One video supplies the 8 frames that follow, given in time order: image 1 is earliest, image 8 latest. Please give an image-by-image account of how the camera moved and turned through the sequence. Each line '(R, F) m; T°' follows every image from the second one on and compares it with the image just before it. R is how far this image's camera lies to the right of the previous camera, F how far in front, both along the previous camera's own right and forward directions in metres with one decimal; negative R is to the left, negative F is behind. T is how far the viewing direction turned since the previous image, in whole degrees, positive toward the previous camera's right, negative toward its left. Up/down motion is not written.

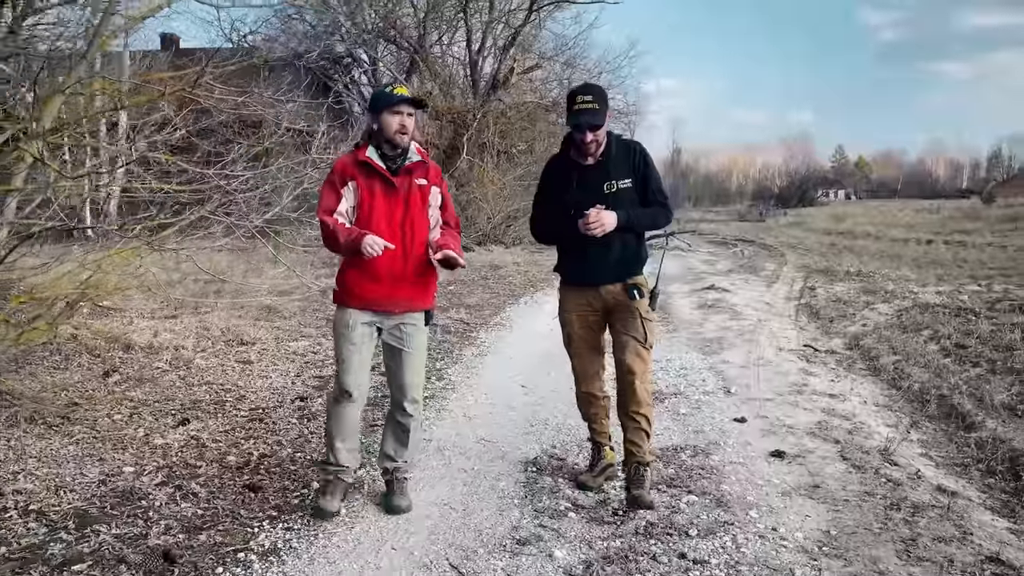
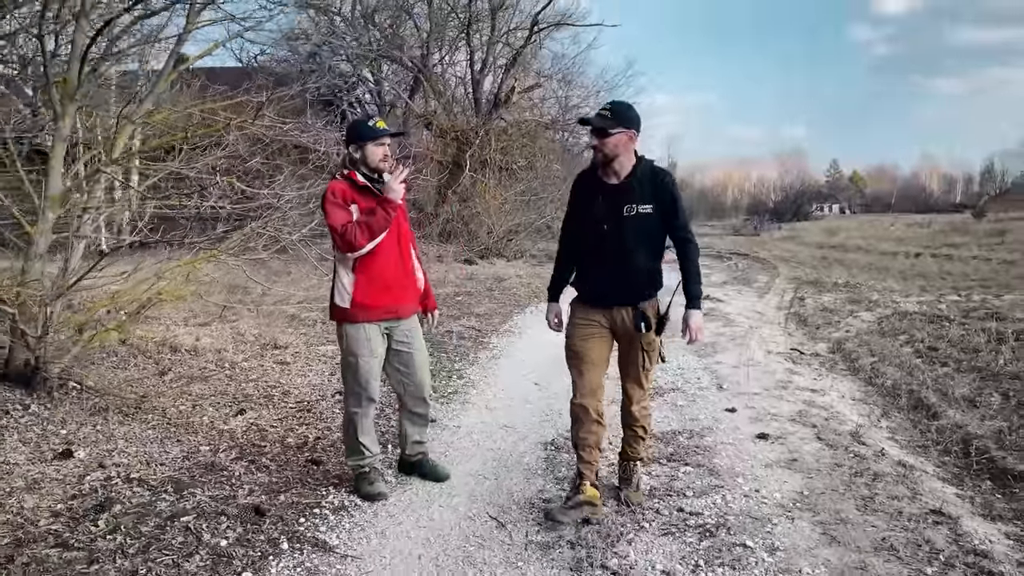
(-0.1, -0.6) m; 0°
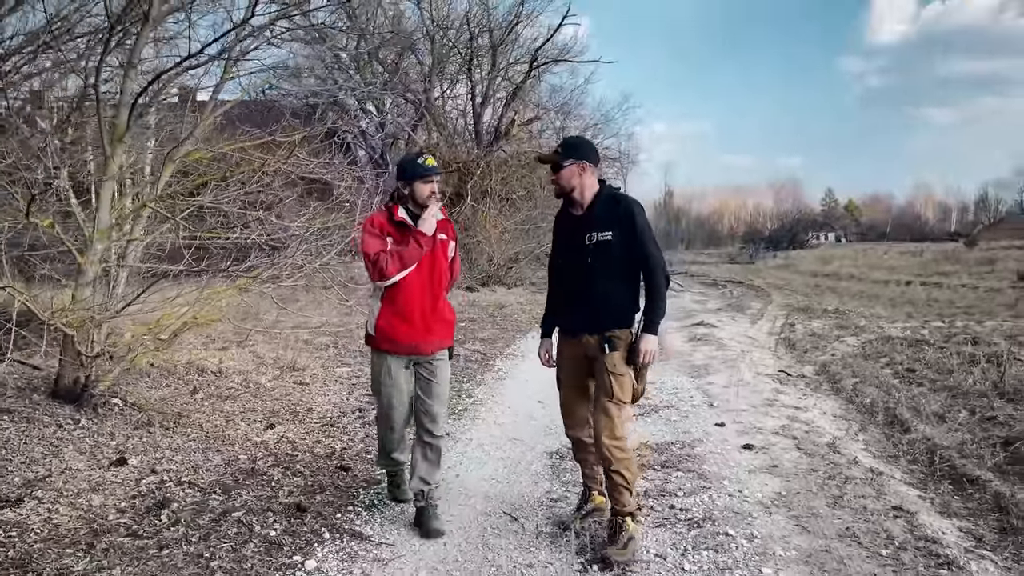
(-0.1, -0.5) m; 0°
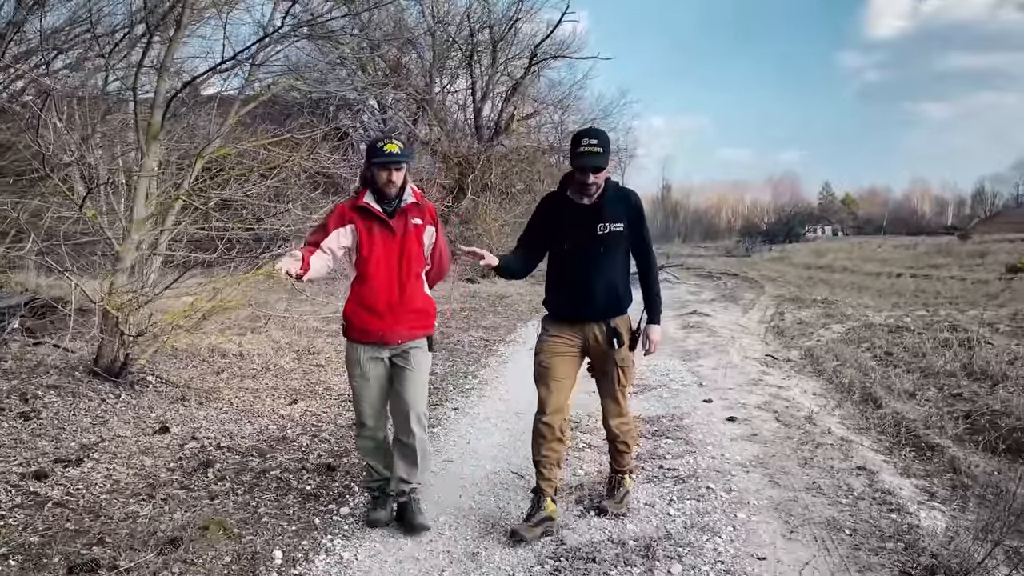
(-0.1, -0.5) m; 0°
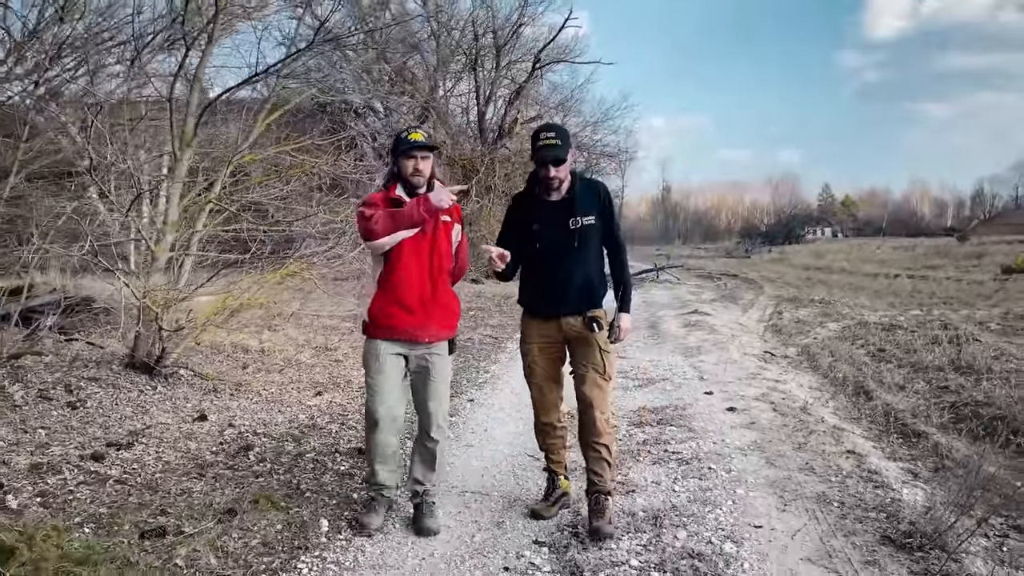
(-0.1, -0.4) m; 0°
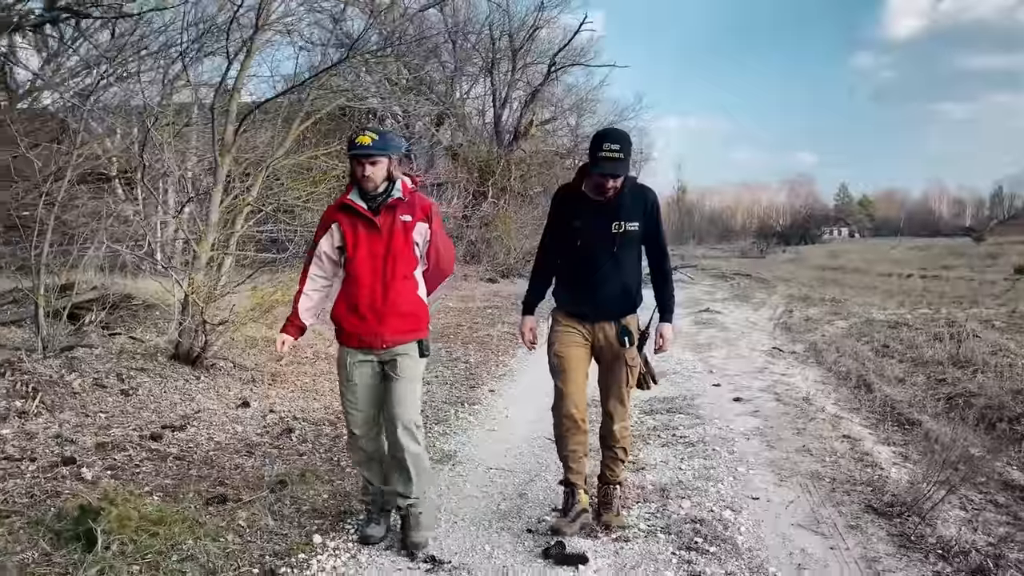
(0.0, -0.4) m; -1°
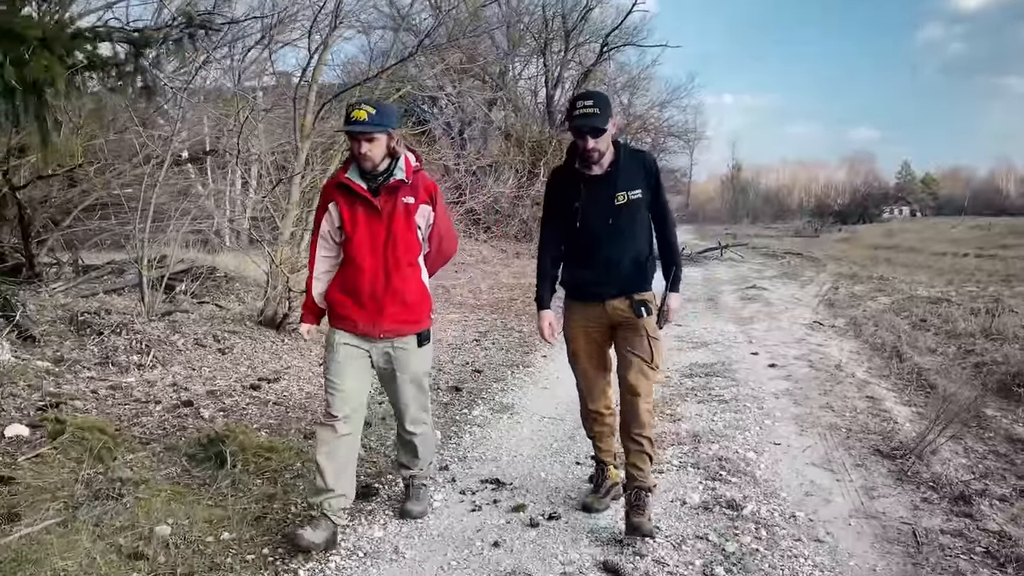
(0.0, -0.6) m; -4°
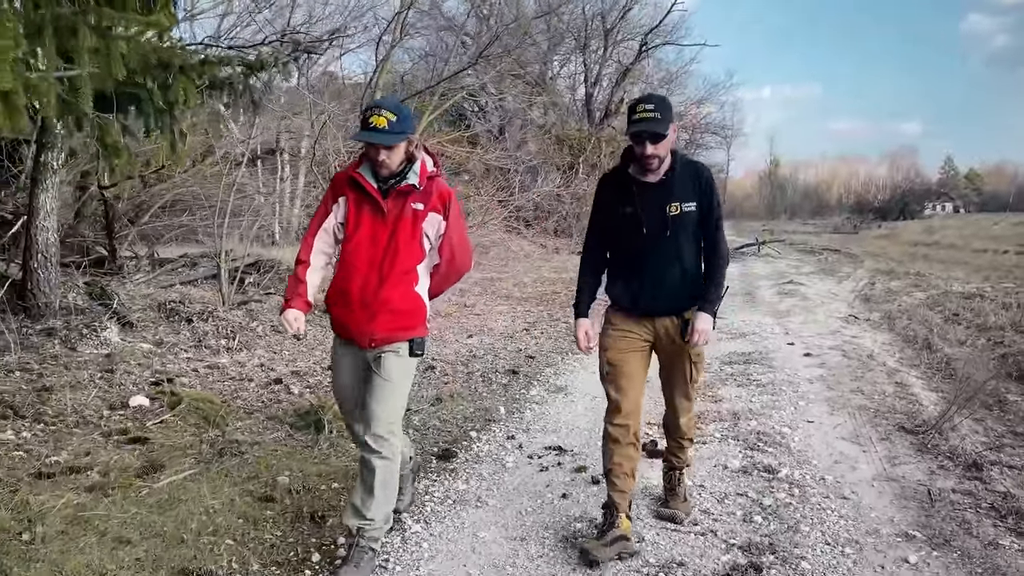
(-0.2, -0.6) m; -3°
